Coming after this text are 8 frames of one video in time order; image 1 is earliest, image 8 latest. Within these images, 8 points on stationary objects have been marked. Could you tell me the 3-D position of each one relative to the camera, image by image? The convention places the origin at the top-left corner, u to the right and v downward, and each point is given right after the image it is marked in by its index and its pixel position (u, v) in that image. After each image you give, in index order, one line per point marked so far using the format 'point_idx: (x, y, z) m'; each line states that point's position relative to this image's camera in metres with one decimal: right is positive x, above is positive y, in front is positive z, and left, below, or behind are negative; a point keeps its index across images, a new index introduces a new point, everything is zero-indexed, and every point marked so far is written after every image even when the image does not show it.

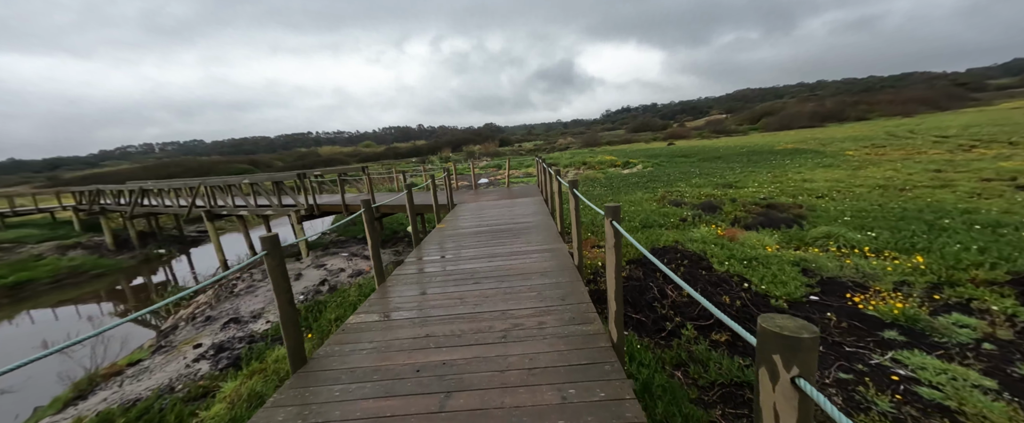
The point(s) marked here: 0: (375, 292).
0: (-1.4, -0.8, +3.3) m
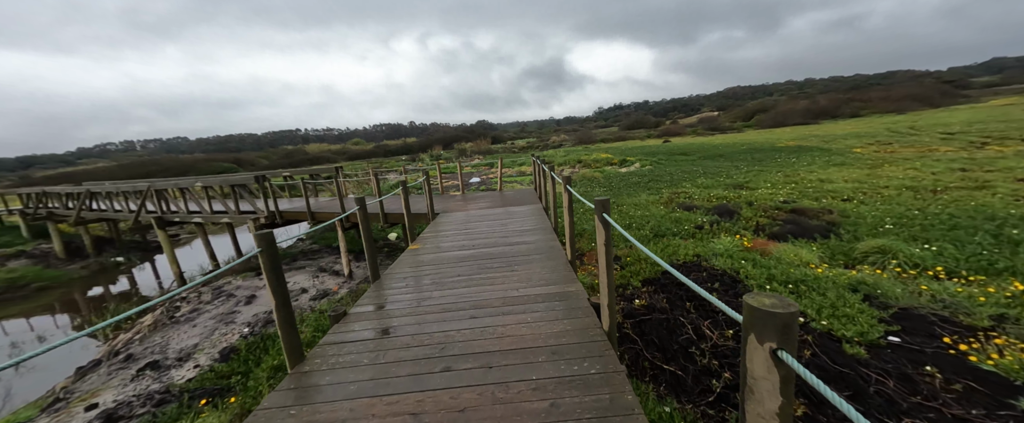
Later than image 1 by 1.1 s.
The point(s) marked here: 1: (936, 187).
0: (-1.4, -1.1, +2.0) m
1: (+13.0, +0.8, +10.1) m
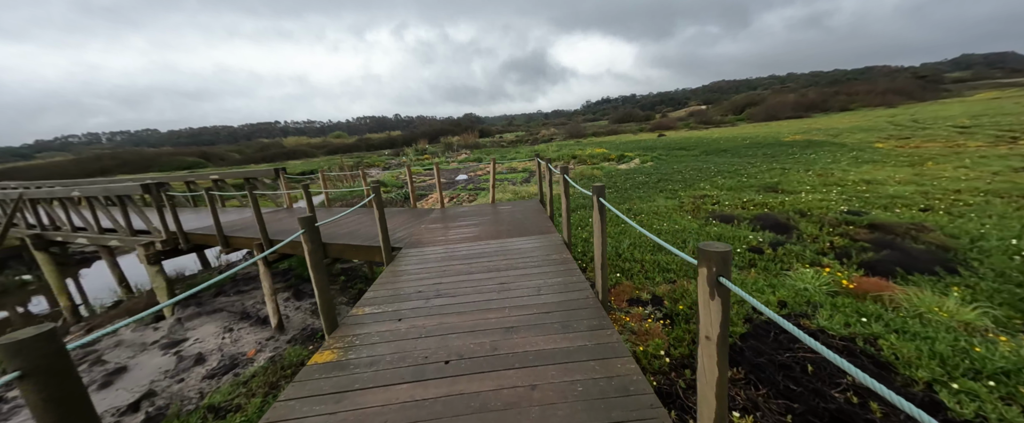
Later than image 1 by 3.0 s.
0: (-1.2, -1.6, -0.3) m
1: (+12.8, +0.5, +8.3) m
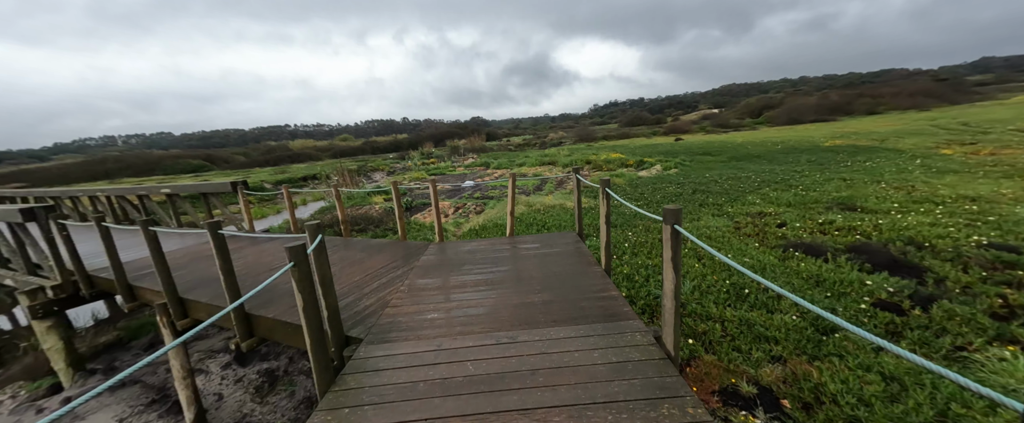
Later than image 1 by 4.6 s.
0: (-1.0, -2.0, -2.1) m
1: (+13.2, -0.1, +6.2) m
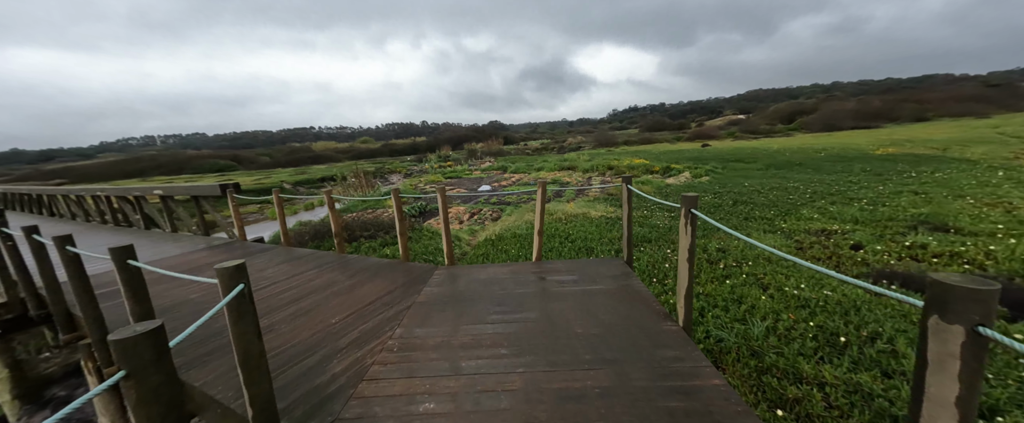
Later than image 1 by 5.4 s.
0: (-1.0, -2.1, -3.1) m
1: (+13.6, -0.6, +4.6) m
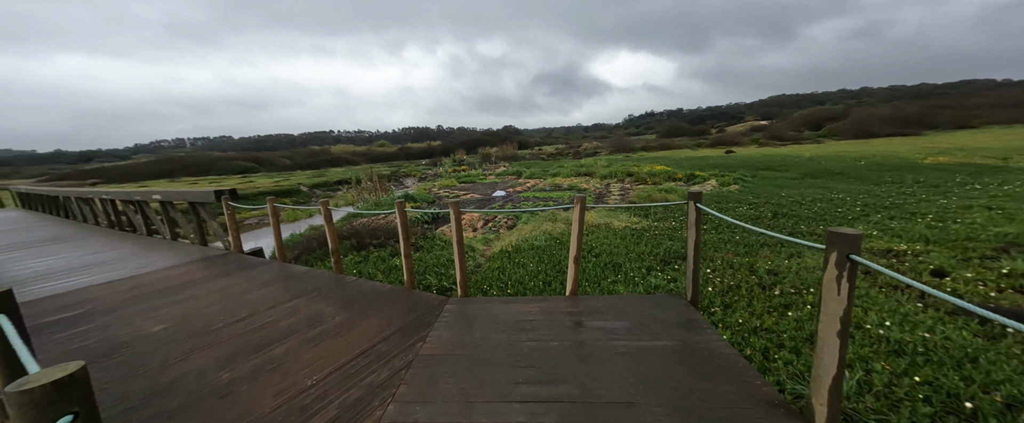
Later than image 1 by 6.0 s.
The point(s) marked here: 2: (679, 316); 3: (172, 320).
0: (-1.1, -2.2, -3.8) m
1: (+13.8, -1.0, +3.3) m
2: (+1.4, -0.8, +2.7) m
3: (-3.3, -1.1, +3.2) m
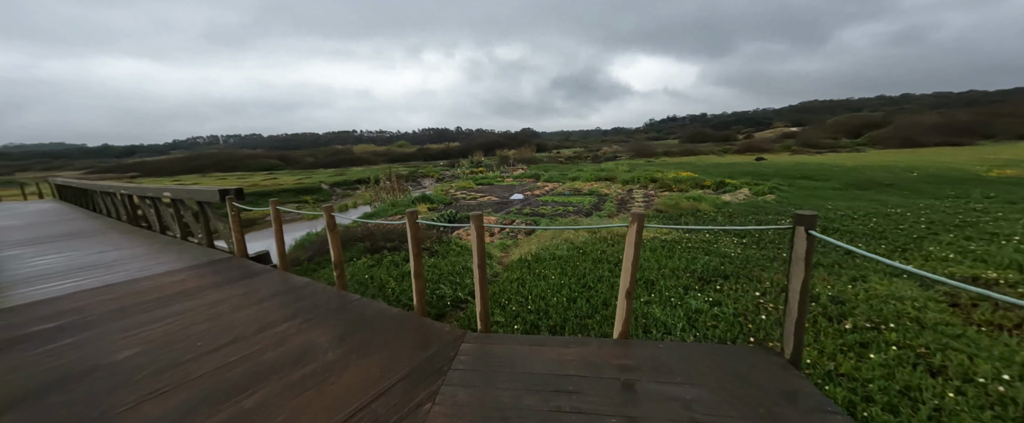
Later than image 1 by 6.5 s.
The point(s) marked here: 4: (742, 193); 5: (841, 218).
0: (-1.2, -2.2, -4.4) m
1: (+14.1, -1.5, +2.0) m
2: (+1.6, -1.0, +2.0) m
3: (-3.1, -1.1, +2.7) m
4: (+12.7, +1.0, +18.1) m
5: (+10.9, -0.2, +10.9) m
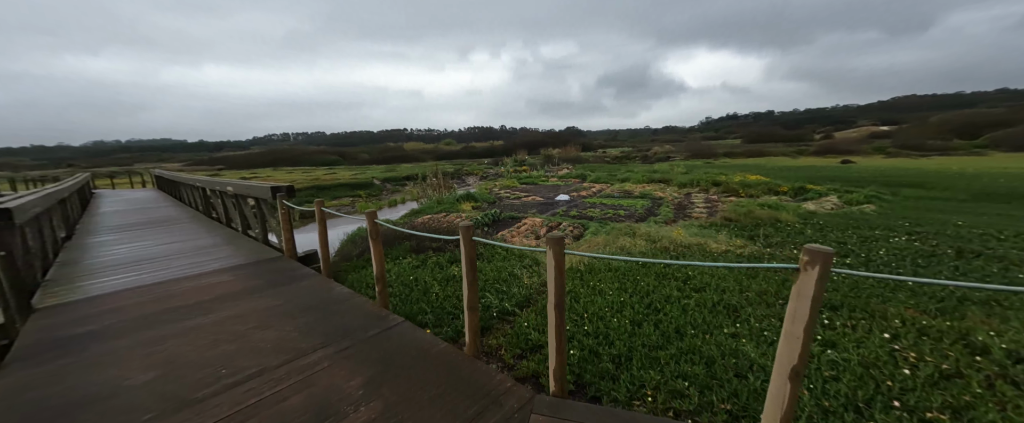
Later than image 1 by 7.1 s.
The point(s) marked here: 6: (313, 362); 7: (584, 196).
0: (-1.6, -2.3, -4.9) m
1: (+14.3, -2.2, -0.6) m
2: (+2.0, -1.2, +1.1) m
3: (-2.5, -1.1, +2.4) m
4: (+15.1, +0.5, +15.6) m
5: (+12.4, -0.7, +8.7) m
6: (-1.4, -1.1, +2.3) m
7: (+4.3, +0.8, +19.1) m
